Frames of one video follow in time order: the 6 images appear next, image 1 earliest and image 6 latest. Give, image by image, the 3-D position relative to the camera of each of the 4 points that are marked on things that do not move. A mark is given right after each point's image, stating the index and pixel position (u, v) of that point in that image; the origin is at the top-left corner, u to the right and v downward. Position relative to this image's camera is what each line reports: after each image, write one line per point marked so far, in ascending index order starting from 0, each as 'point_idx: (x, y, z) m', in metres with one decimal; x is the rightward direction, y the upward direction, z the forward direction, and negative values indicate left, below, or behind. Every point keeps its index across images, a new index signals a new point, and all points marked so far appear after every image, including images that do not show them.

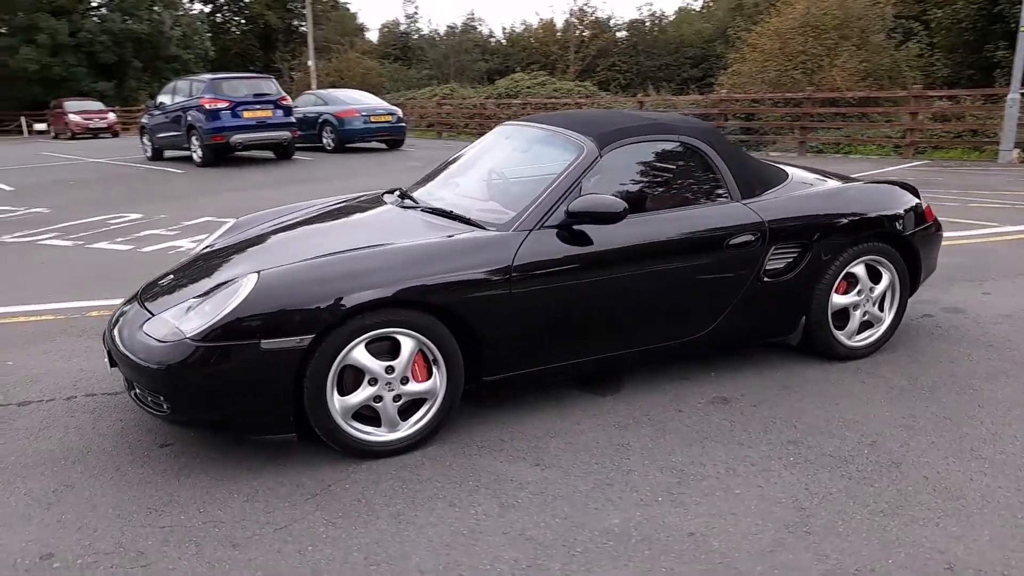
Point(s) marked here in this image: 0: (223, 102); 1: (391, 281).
0: (-6.3, +4.0, +15.9) m
1: (-0.6, 0.0, +3.3) m
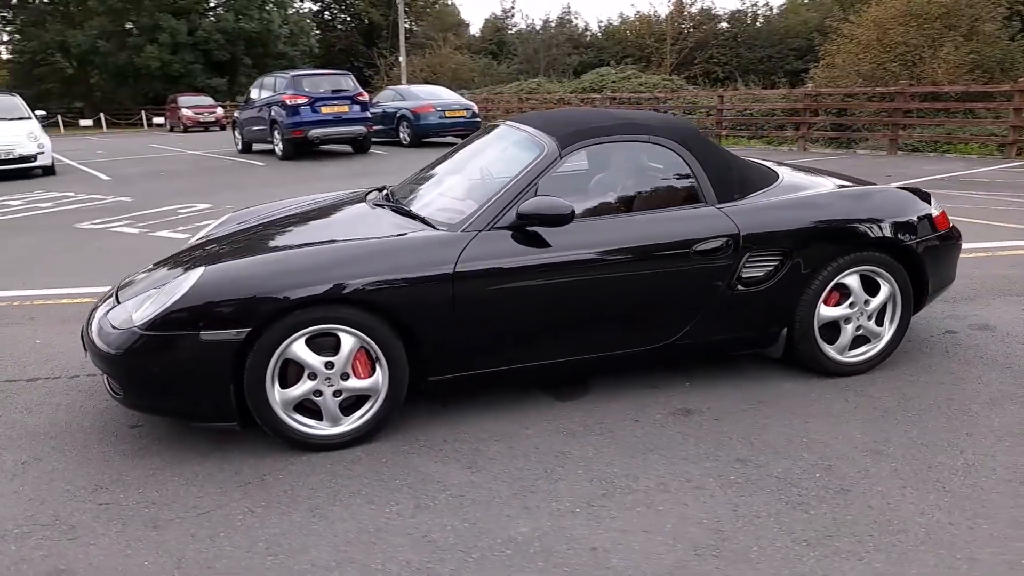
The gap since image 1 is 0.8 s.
0: (-4.7, +4.3, +16.6) m
1: (-0.8, 0.0, +3.4) m
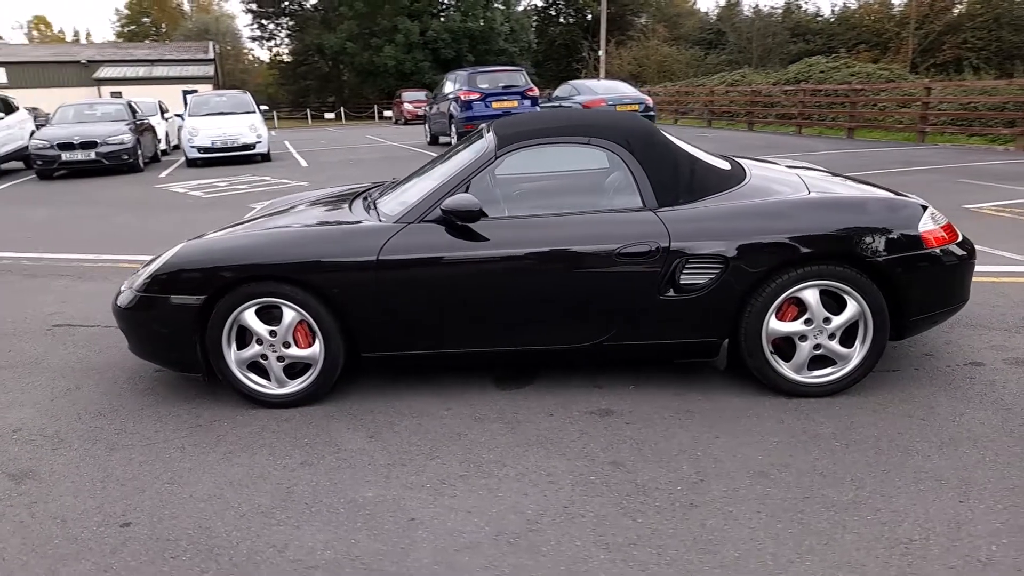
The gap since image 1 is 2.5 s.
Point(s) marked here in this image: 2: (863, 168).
0: (-0.9, +4.6, +17.6) m
1: (-1.3, +0.2, +3.9) m
2: (+5.9, +2.0, +12.5) m
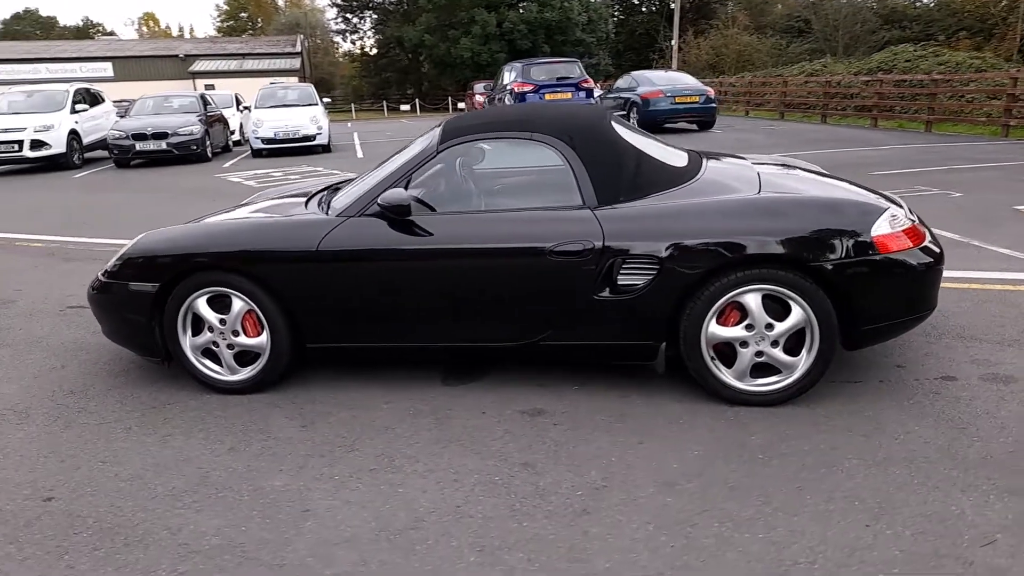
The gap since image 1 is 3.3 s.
0: (+0.4, +4.8, +17.5) m
1: (-1.6, +0.2, +4.0) m
2: (+6.5, +2.0, +11.8) m
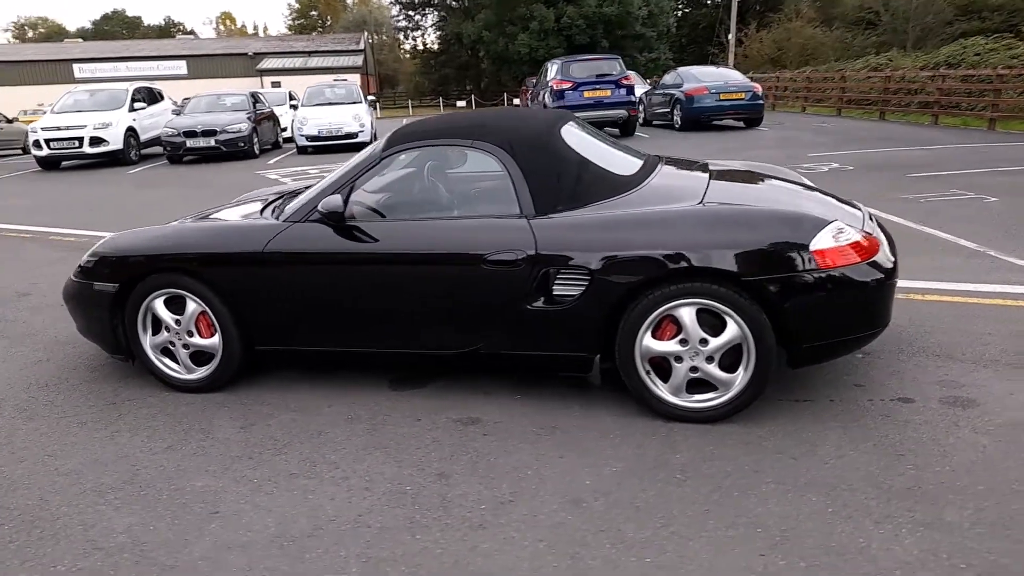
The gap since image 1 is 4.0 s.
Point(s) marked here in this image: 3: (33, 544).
0: (+1.3, +4.8, +17.4) m
1: (-1.9, +0.2, +4.1) m
2: (+6.9, +1.8, +11.1) m
3: (-1.9, -1.0, +3.0) m
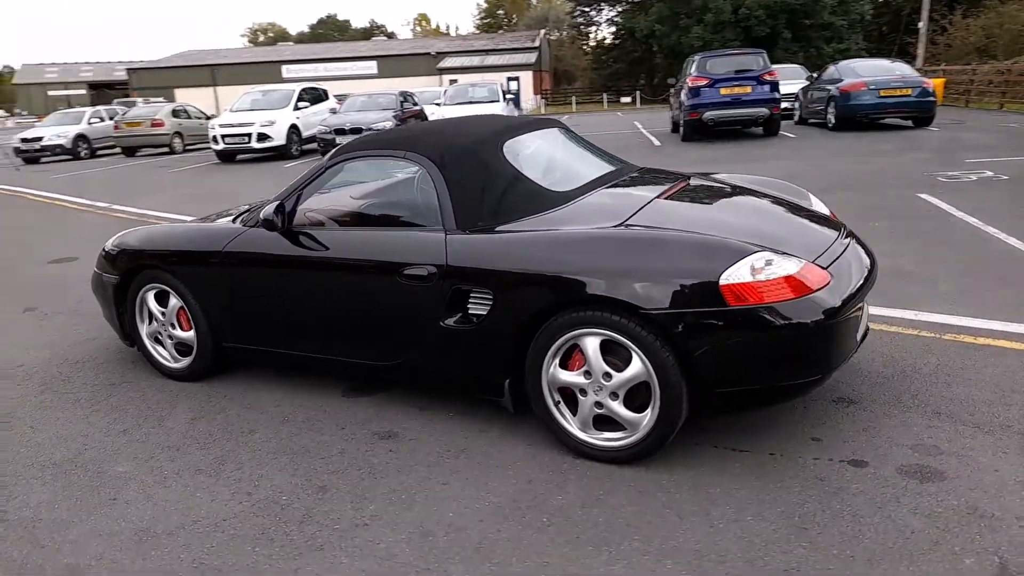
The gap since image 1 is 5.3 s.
0: (+4.3, +4.6, +16.5) m
1: (-2.1, +0.2, +4.5) m
2: (+8.1, +1.4, +9.2) m
3: (-2.5, -1.0, +3.3) m
